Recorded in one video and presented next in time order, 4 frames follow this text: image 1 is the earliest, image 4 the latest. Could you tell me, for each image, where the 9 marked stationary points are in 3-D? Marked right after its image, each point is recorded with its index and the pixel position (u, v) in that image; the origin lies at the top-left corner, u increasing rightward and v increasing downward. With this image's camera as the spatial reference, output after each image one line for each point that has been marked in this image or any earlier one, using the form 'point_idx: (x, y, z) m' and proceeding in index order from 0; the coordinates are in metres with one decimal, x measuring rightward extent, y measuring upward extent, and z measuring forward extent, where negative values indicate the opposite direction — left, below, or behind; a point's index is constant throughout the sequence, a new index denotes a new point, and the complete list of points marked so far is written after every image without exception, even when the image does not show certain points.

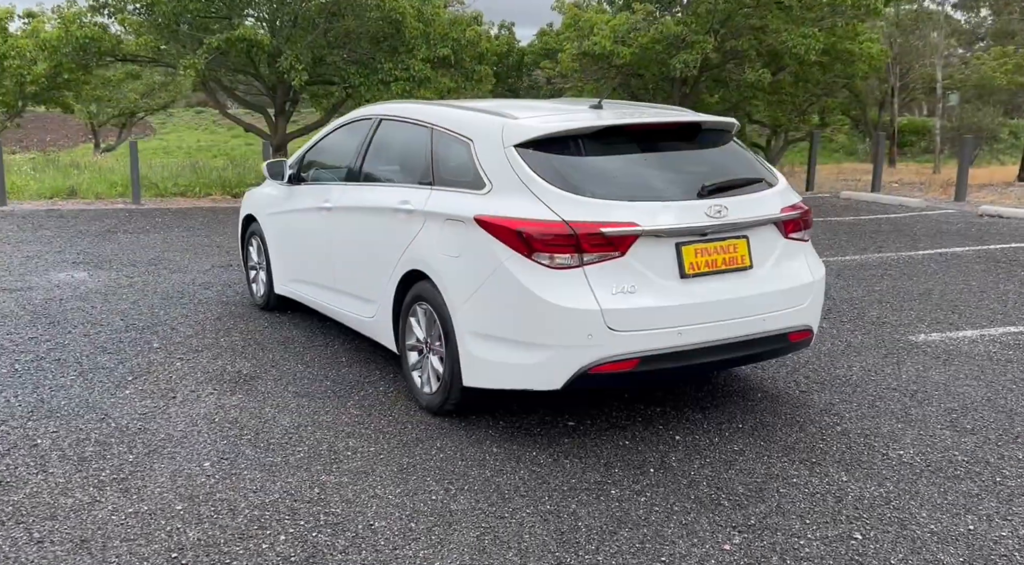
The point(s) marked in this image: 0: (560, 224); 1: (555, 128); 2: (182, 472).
0: (+0.2, +0.2, +3.6) m
1: (+0.2, +0.7, +3.9) m
2: (-1.3, -0.8, +3.5) m
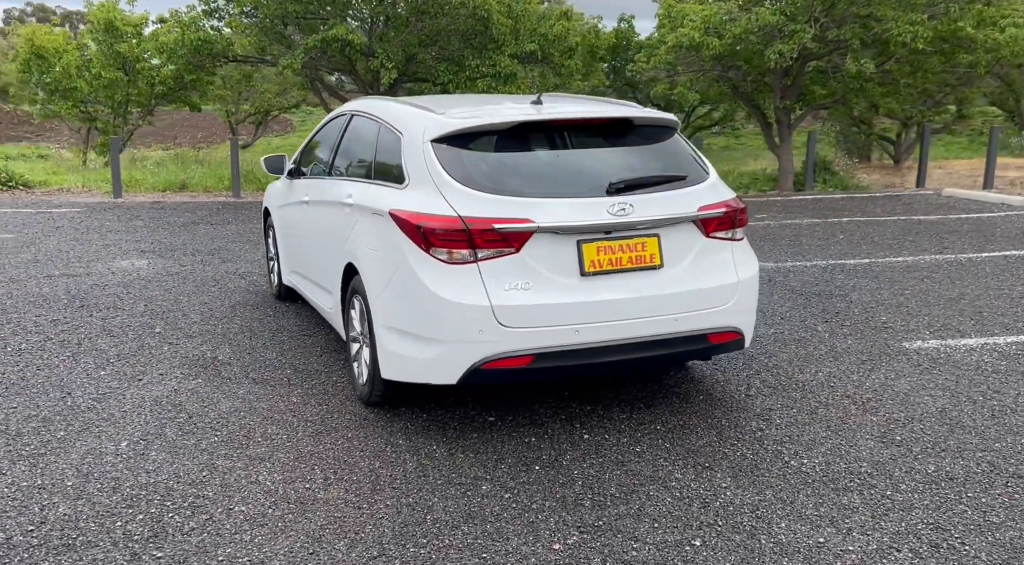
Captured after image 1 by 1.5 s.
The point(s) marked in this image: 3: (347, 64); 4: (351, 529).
0: (-0.2, +0.3, +3.6) m
1: (-0.2, +0.7, +3.9) m
2: (-1.8, -0.7, +3.7) m
3: (-3.5, +4.6, +18.6) m
4: (-0.5, -0.8, +2.9) m
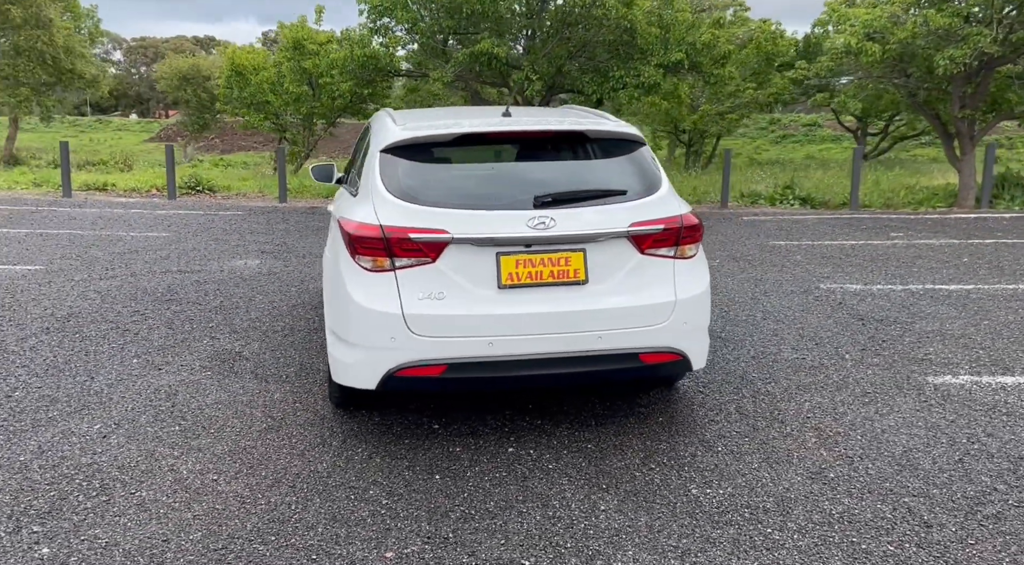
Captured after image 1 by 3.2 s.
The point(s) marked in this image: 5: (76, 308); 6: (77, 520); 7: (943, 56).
0: (-0.6, +0.2, +3.7) m
1: (-0.4, +0.7, +4.0) m
2: (-2.1, -0.7, +4.1) m
3: (-0.6, +4.5, +19.1) m
4: (-1.0, -0.8, +3.1) m
5: (-3.7, -0.2, +7.6) m
6: (-1.5, -0.8, +3.1) m
7: (+7.1, +3.8, +14.6) m
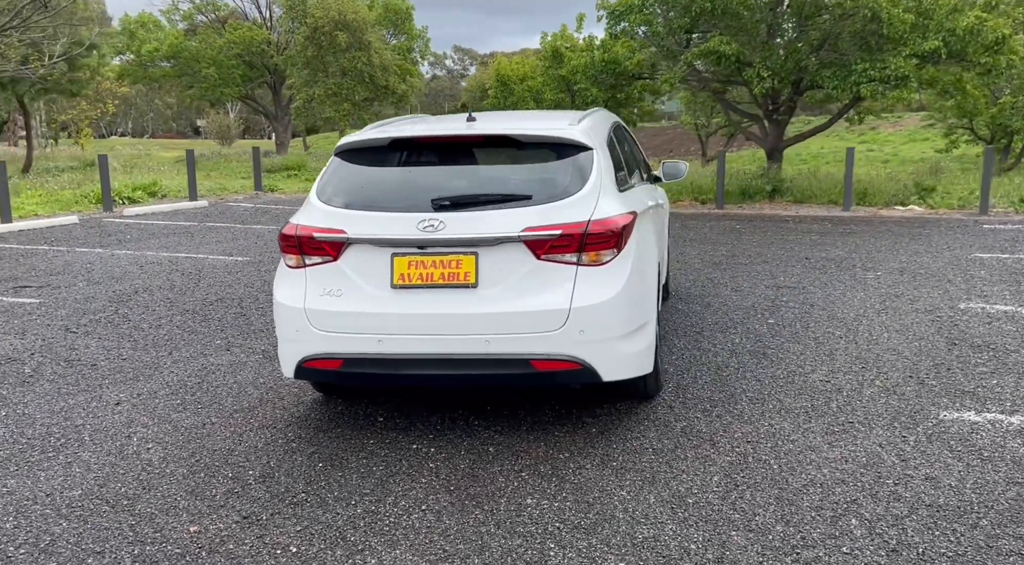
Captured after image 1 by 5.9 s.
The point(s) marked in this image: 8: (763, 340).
0: (-1.0, +0.2, +4.0) m
1: (-0.7, +0.7, +4.3) m
2: (-2.3, -0.6, +4.9) m
3: (+4.0, +4.4, +18.6) m
4: (-1.6, -0.8, +3.6) m
5: (-2.8, -0.1, +8.7) m
6: (-2.1, -0.8, +3.7) m
7: (+9.8, +3.4, +11.9) m
8: (+1.7, -0.4, +5.8) m
